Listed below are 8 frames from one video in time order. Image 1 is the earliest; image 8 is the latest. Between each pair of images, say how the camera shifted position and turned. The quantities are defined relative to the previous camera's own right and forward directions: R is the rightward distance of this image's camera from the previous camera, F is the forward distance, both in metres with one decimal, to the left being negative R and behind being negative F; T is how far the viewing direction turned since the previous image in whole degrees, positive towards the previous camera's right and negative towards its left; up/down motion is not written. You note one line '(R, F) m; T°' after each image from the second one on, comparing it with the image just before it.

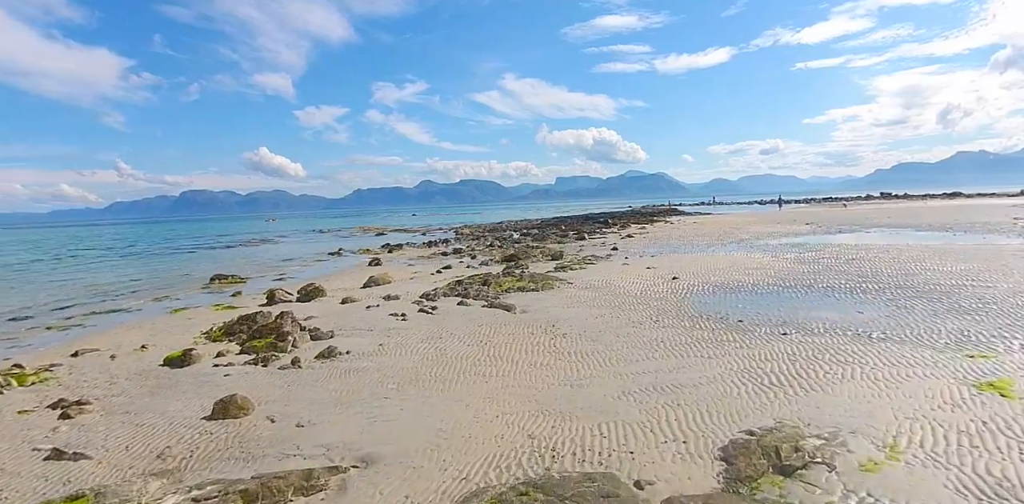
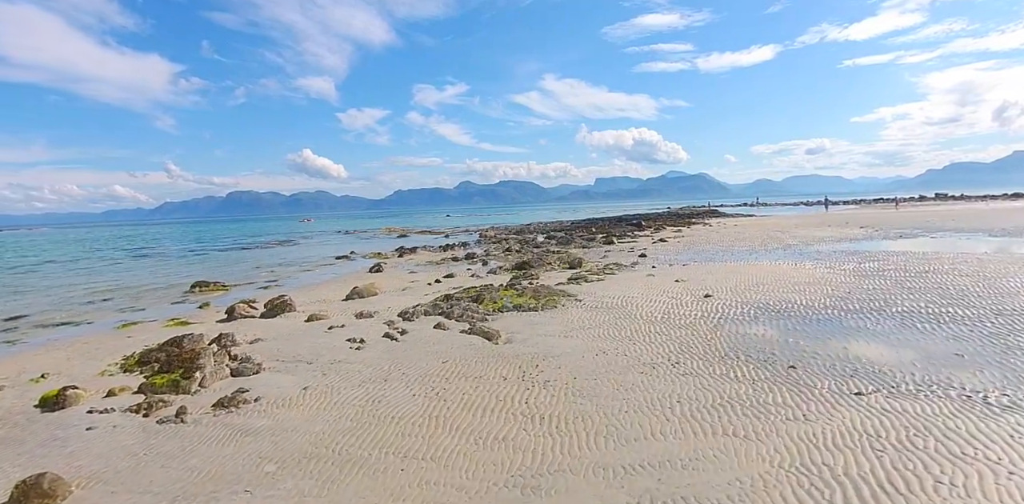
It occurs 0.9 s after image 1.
(+1.7, +3.9) m; -4°
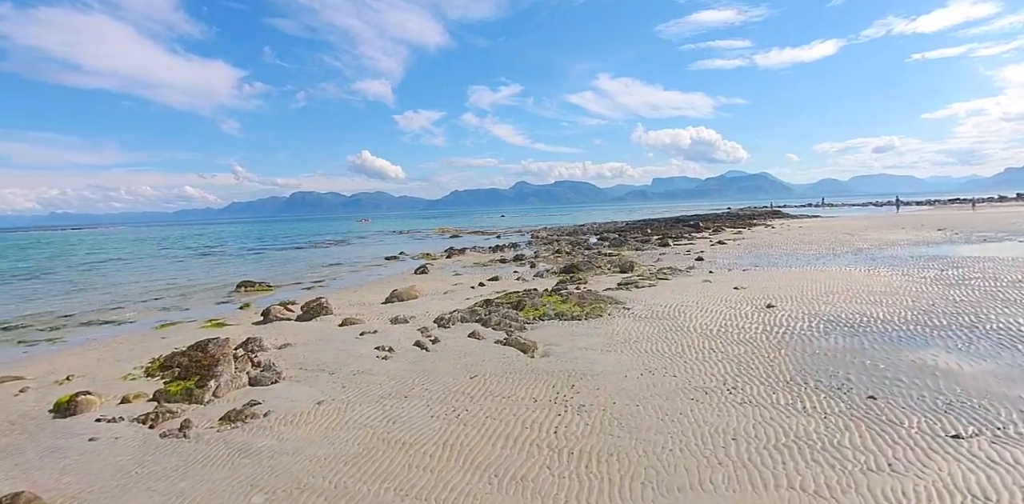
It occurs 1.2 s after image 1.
(+0.4, +1.3) m; -6°
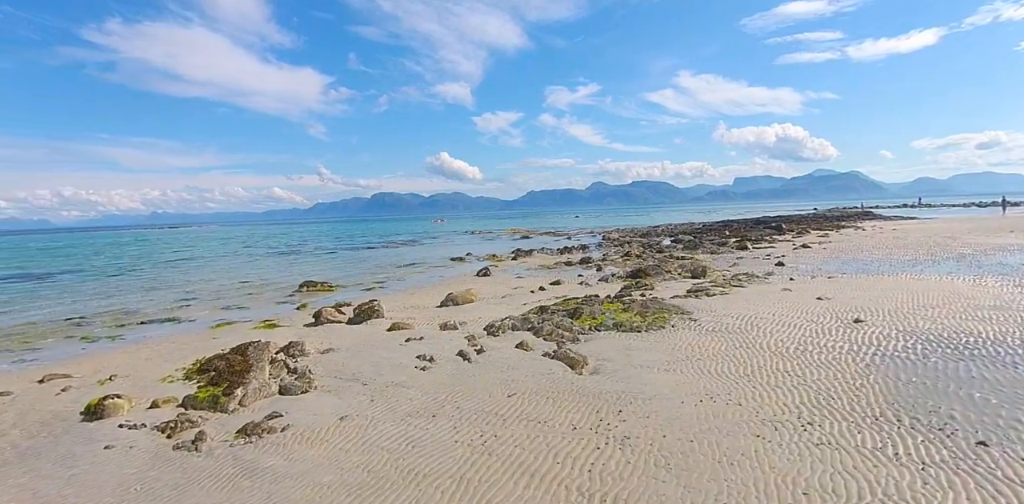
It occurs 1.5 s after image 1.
(+0.4, +1.3) m; -7°
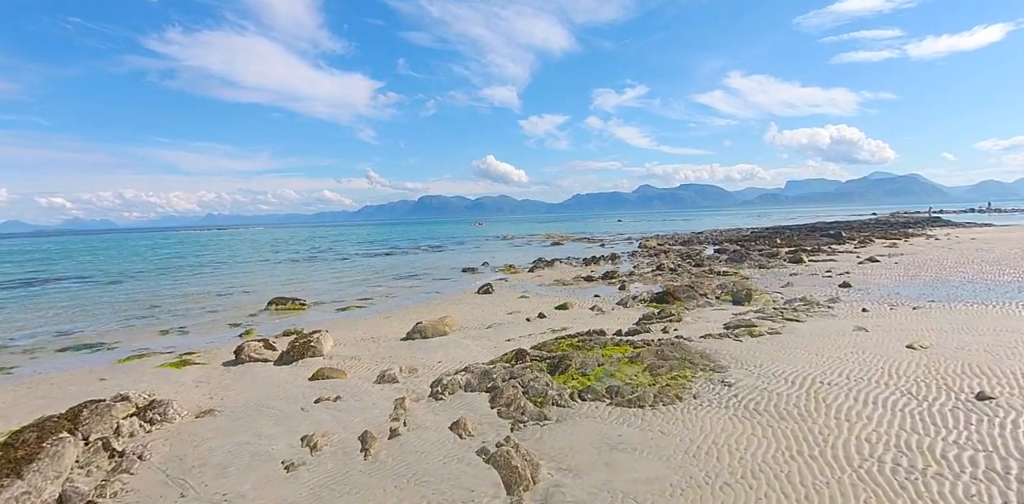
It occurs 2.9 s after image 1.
(+2.1, +4.9) m; -5°
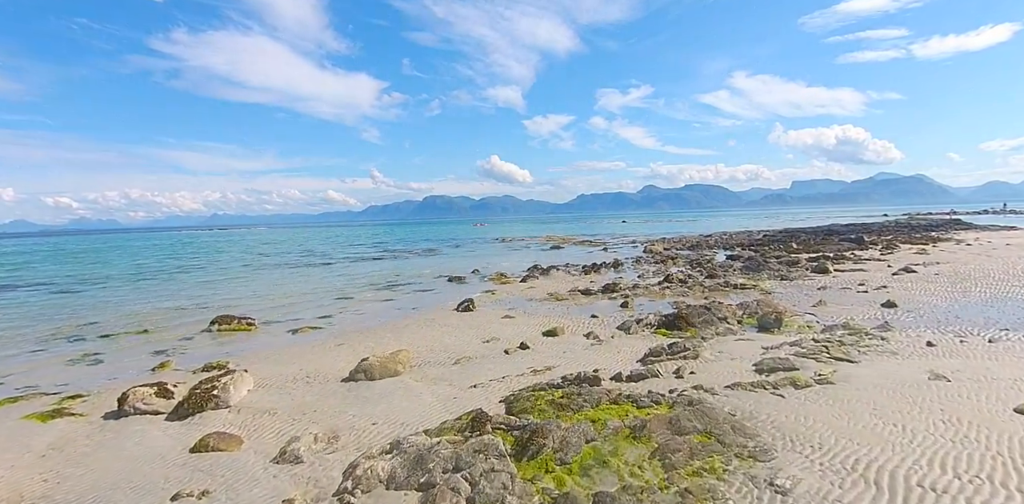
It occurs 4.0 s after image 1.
(+0.9, +3.8) m; 0°
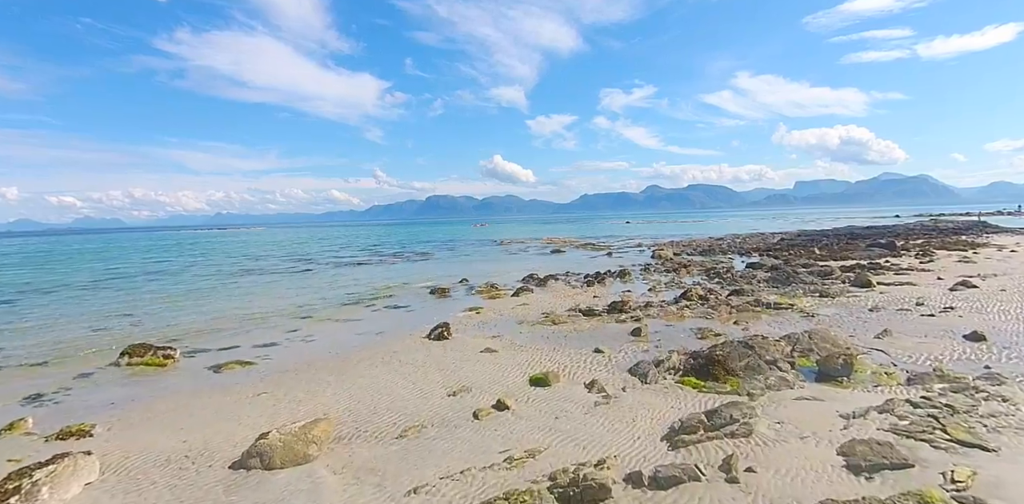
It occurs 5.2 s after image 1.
(+0.7, +4.4) m; 0°
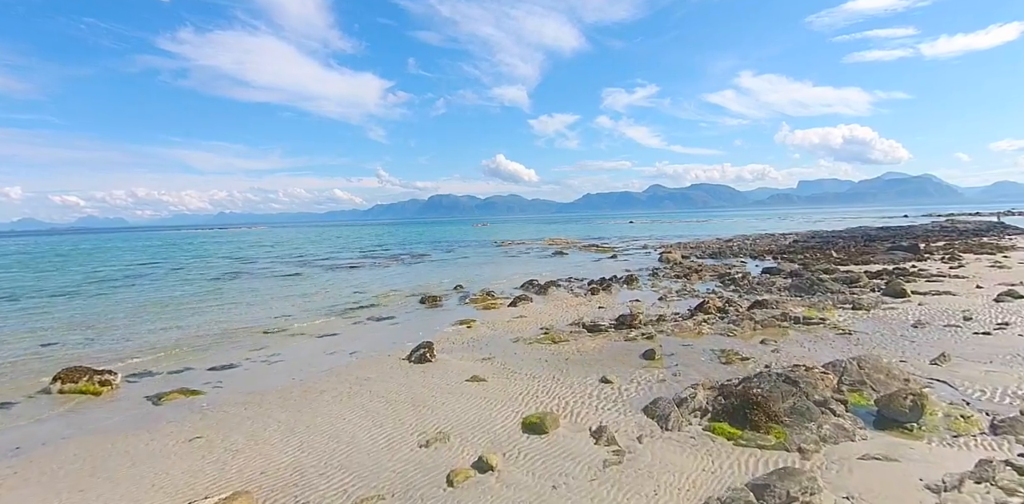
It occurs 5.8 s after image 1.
(+0.3, +2.5) m; 0°
